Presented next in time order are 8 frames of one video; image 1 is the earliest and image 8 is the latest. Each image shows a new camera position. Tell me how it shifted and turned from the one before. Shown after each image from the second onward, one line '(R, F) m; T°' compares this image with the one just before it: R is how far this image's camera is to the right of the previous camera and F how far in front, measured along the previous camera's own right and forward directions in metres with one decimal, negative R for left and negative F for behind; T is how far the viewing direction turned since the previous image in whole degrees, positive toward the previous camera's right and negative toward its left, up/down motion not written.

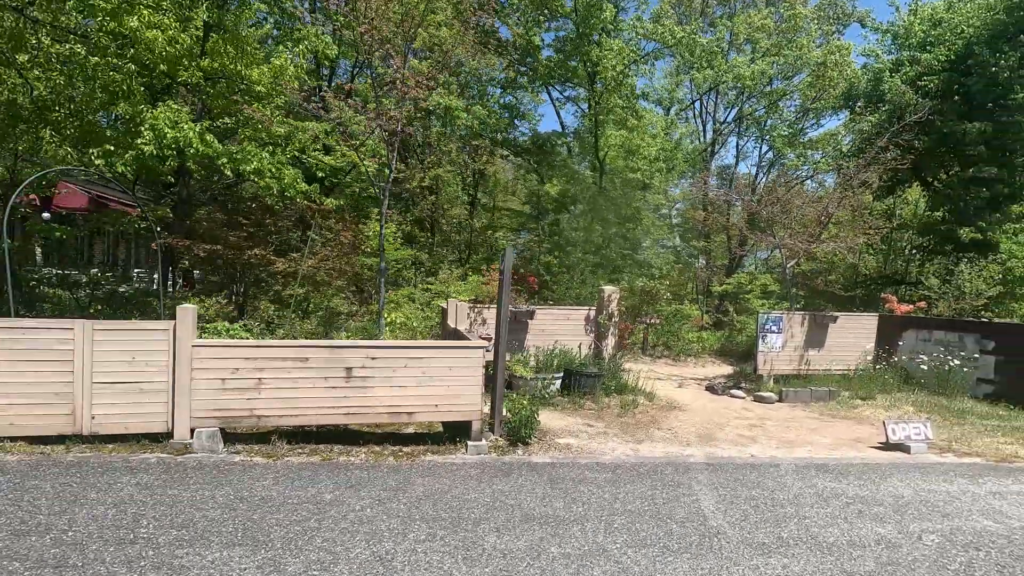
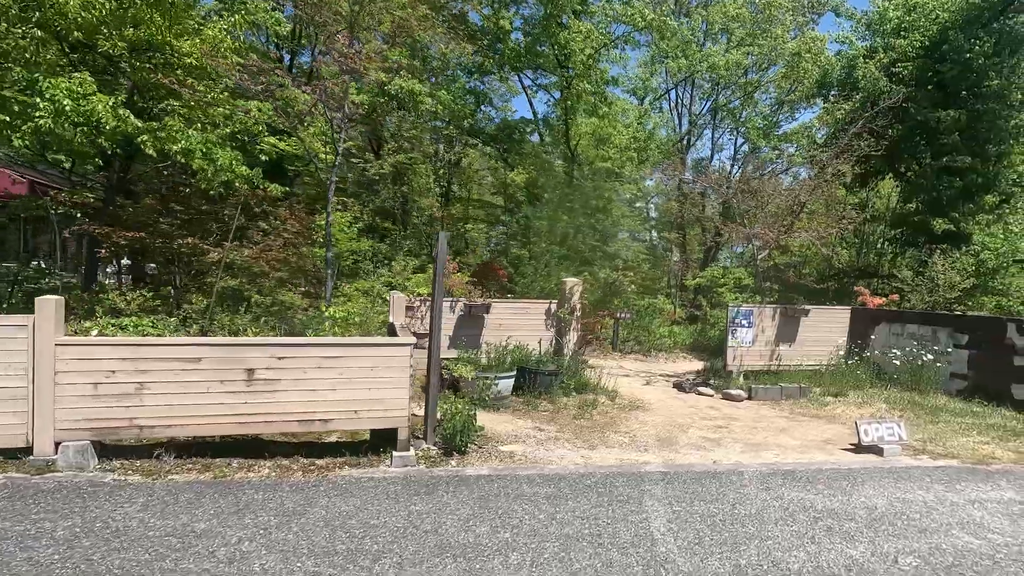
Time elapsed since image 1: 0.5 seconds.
(+0.4, +0.5) m; +2°
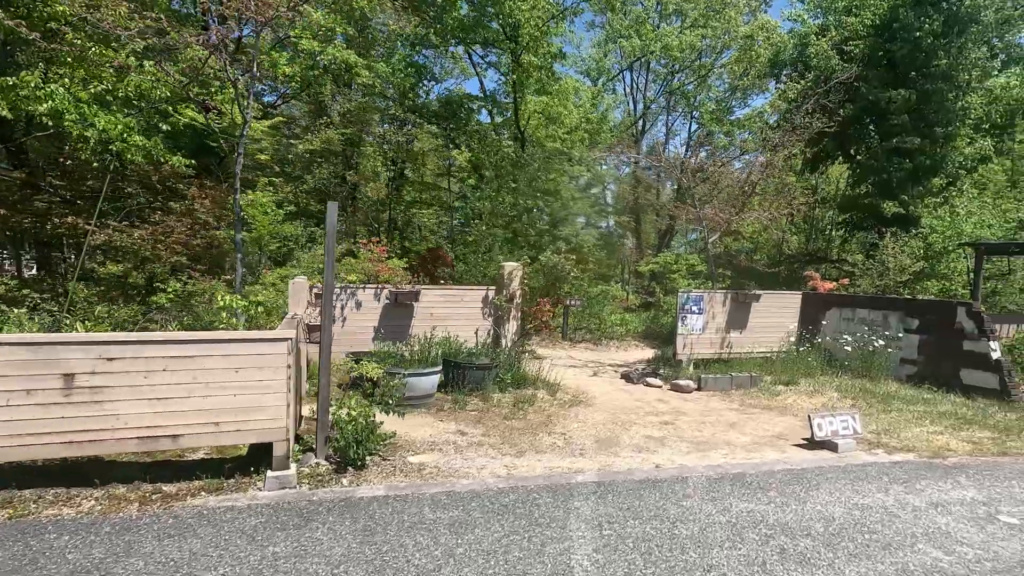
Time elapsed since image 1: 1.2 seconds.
(+0.4, +0.7) m; +4°
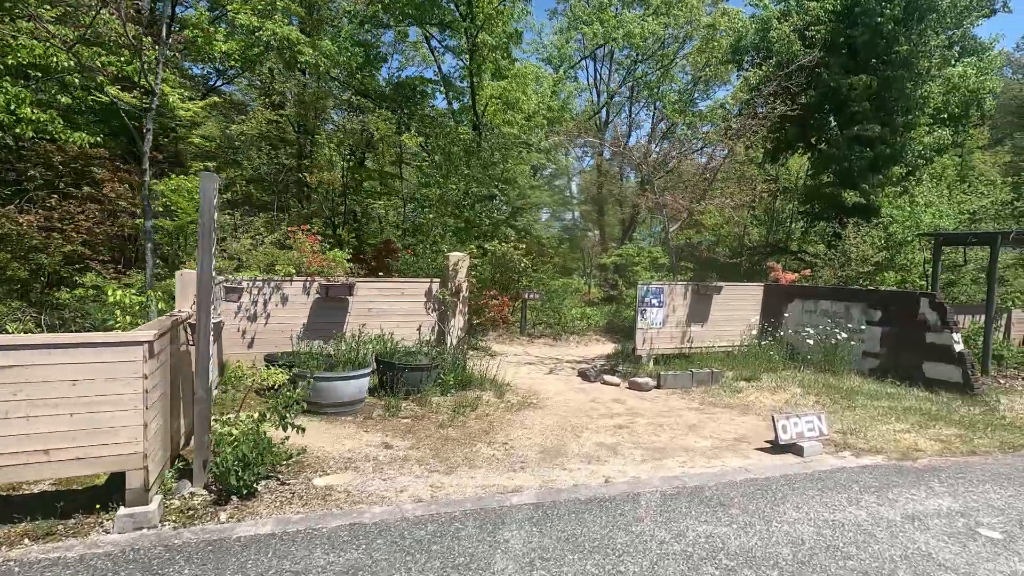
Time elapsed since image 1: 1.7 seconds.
(+0.3, +0.6) m; +3°
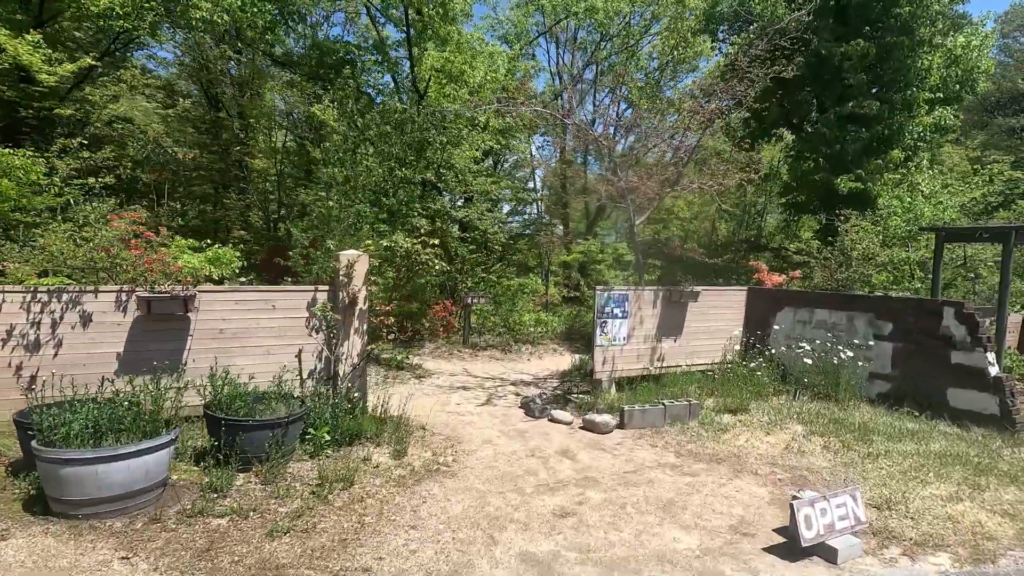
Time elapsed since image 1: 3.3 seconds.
(+0.5, +1.6) m; +3°
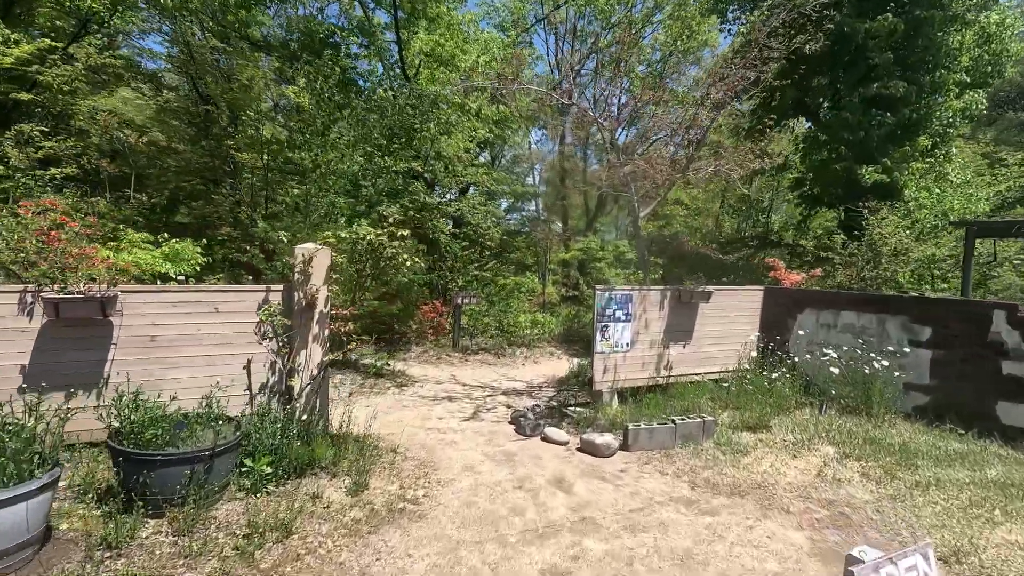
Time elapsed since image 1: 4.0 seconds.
(+0.1, +0.7) m; 0°
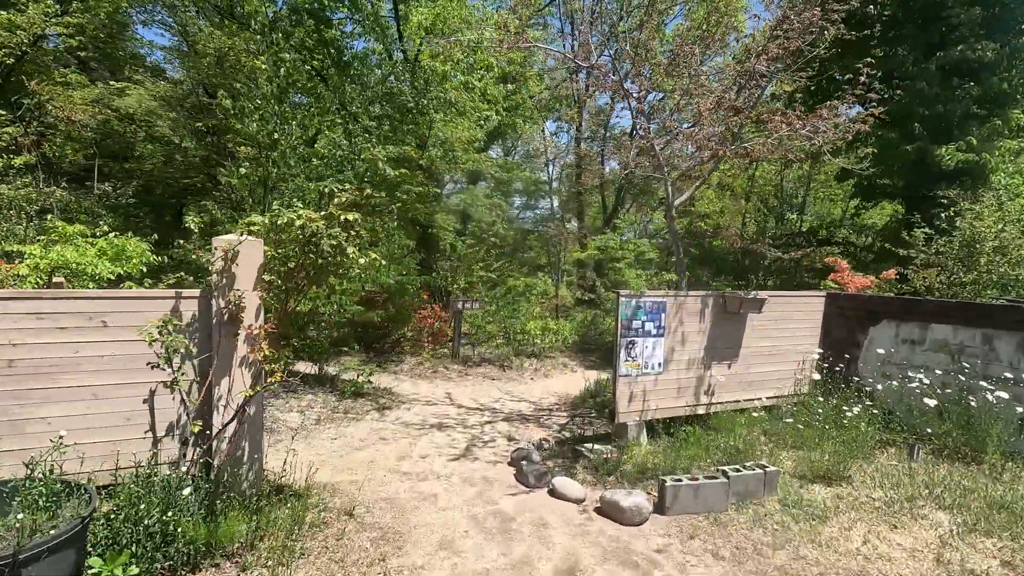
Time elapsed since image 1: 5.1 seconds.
(+0.1, +1.1) m; -2°
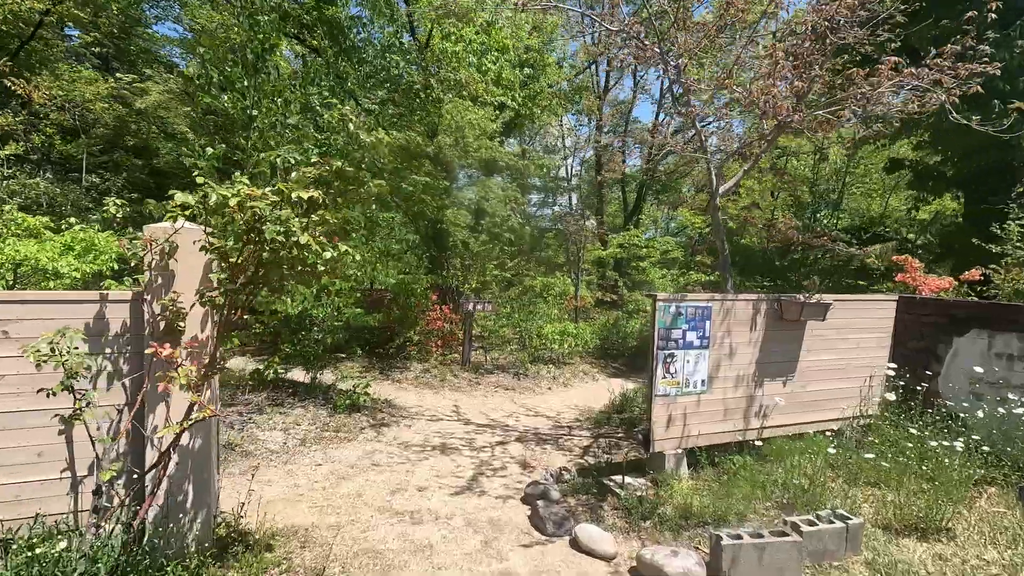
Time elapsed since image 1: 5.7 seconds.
(0.0, +0.7) m; -2°
